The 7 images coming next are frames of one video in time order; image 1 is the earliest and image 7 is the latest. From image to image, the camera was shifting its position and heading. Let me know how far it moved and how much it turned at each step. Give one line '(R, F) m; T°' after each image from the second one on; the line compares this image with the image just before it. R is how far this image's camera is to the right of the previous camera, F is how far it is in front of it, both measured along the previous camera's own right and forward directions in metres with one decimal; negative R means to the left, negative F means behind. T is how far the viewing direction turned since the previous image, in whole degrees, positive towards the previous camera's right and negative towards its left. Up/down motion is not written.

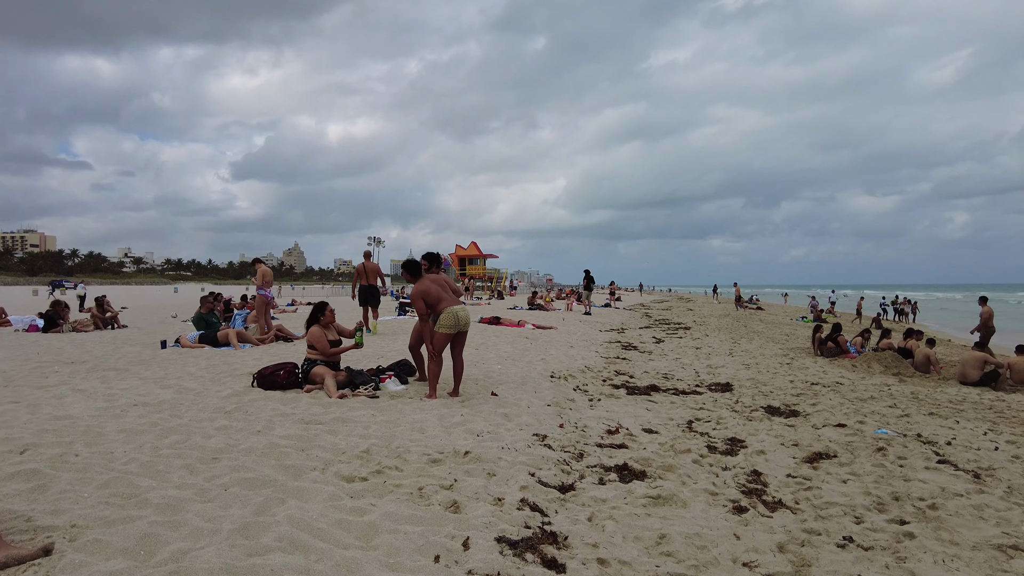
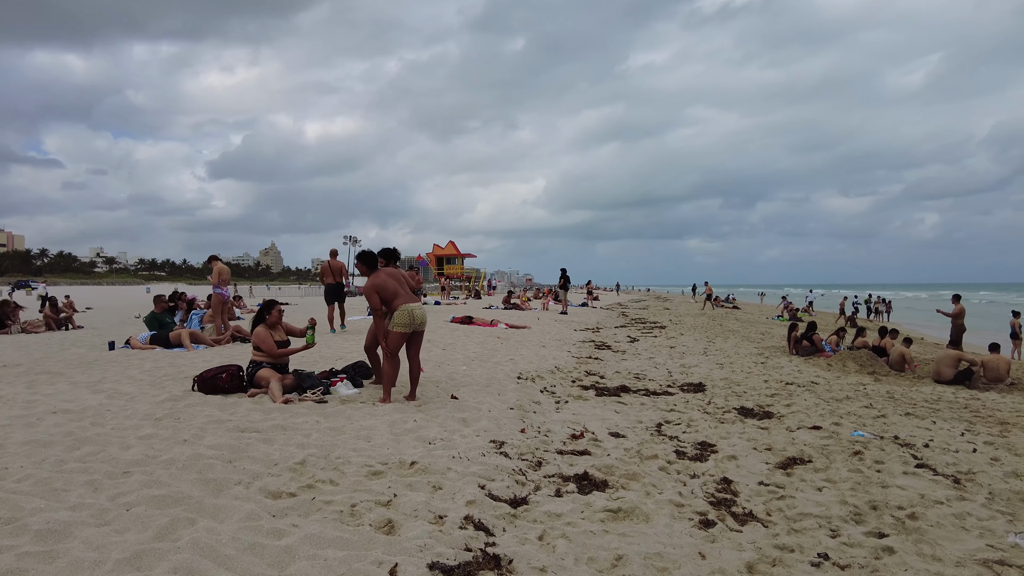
(+0.2, +0.3) m; +2°
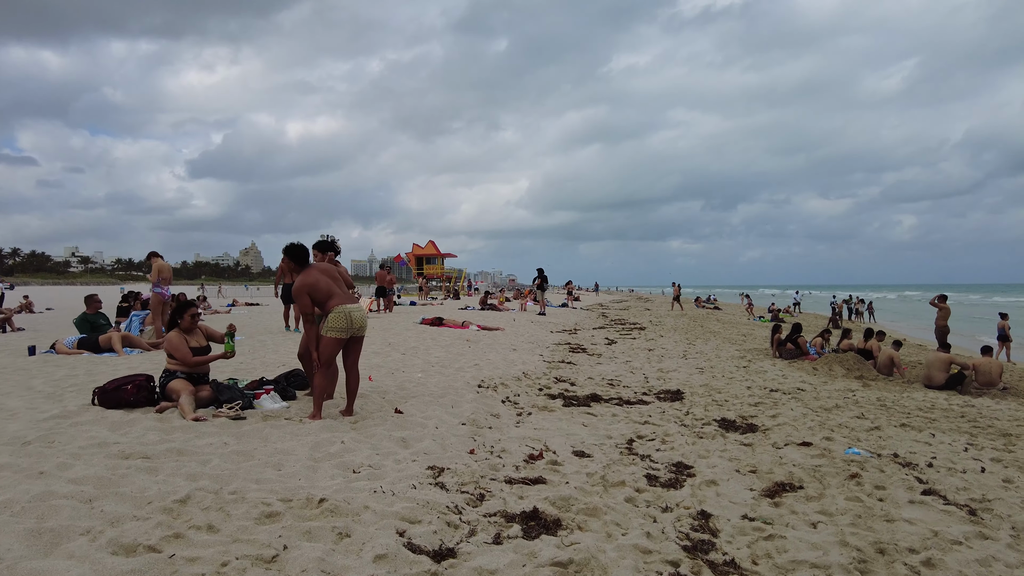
(+0.3, +0.7) m; +1°
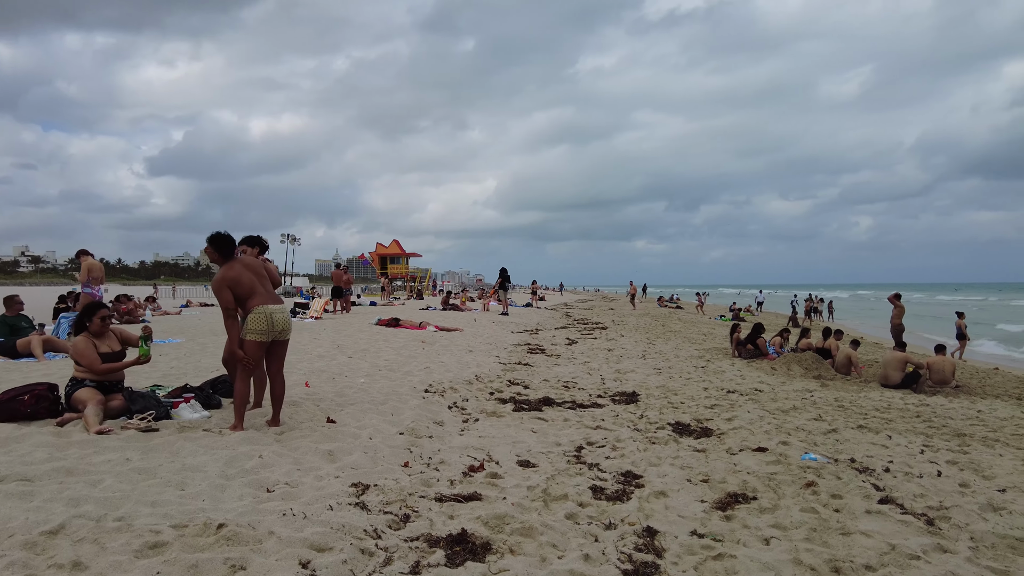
(+0.2, +0.3) m; +3°
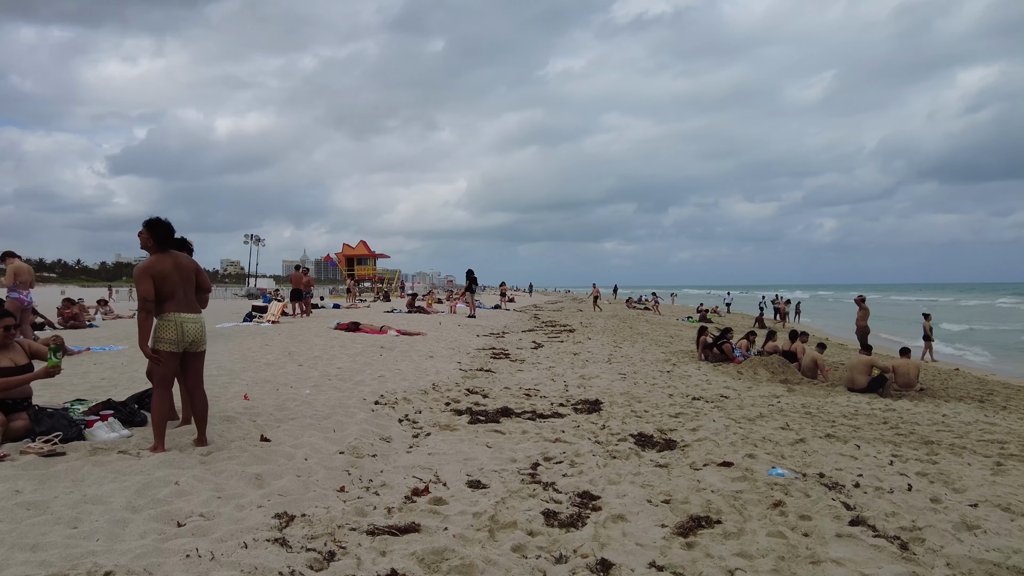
(+0.1, +0.3) m; +3°
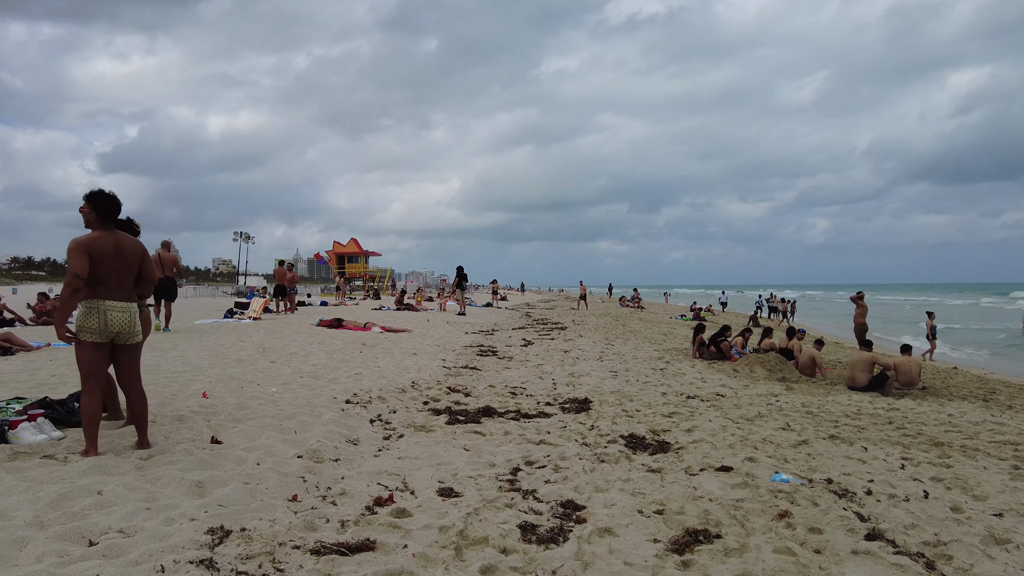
(+0.1, +0.4) m; +1°
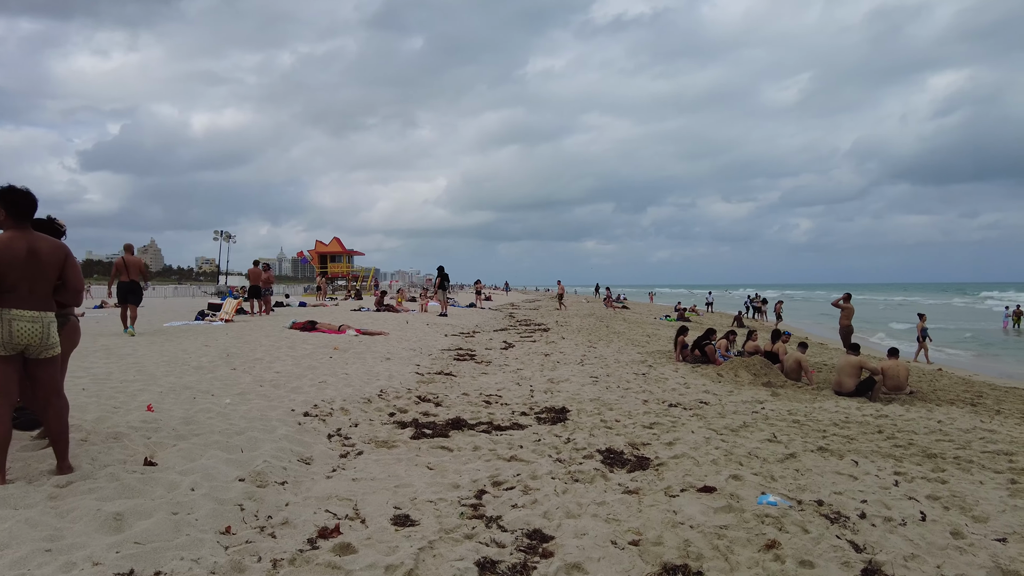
(+0.1, +0.4) m; +1°
